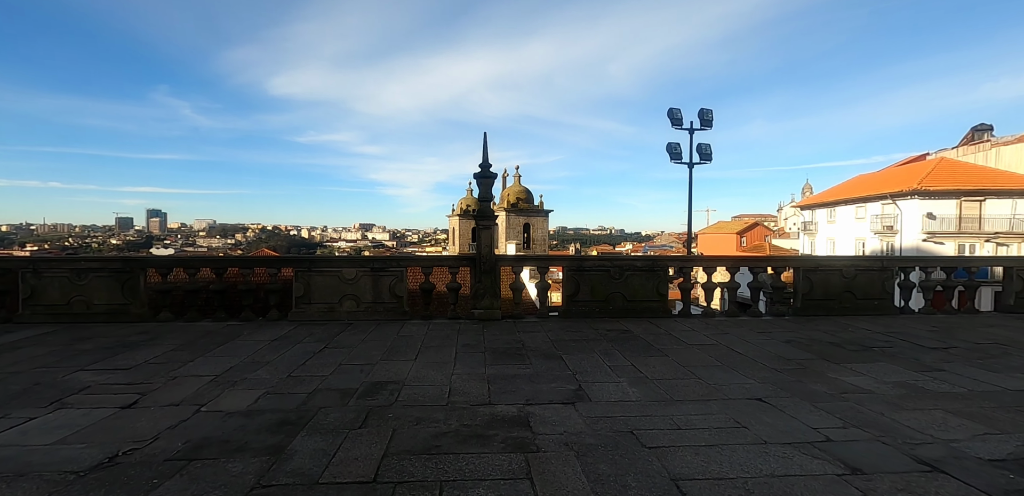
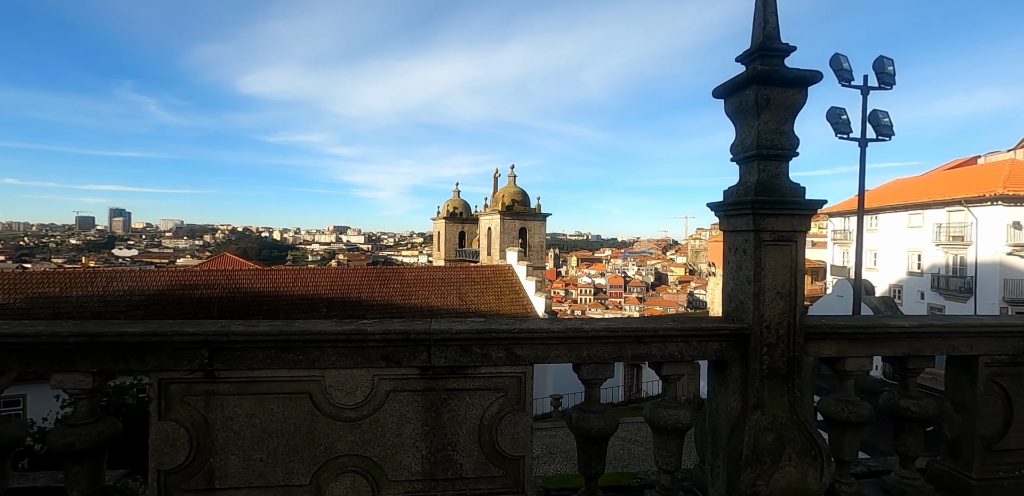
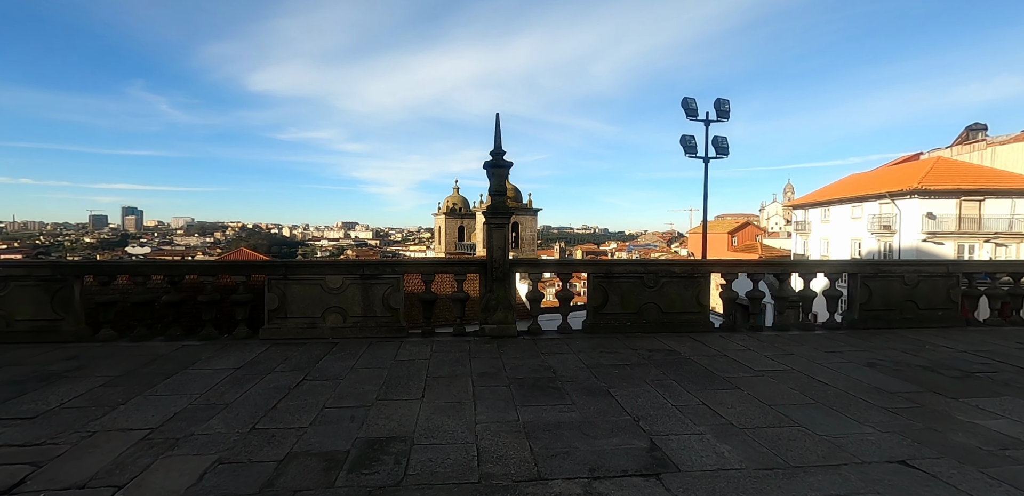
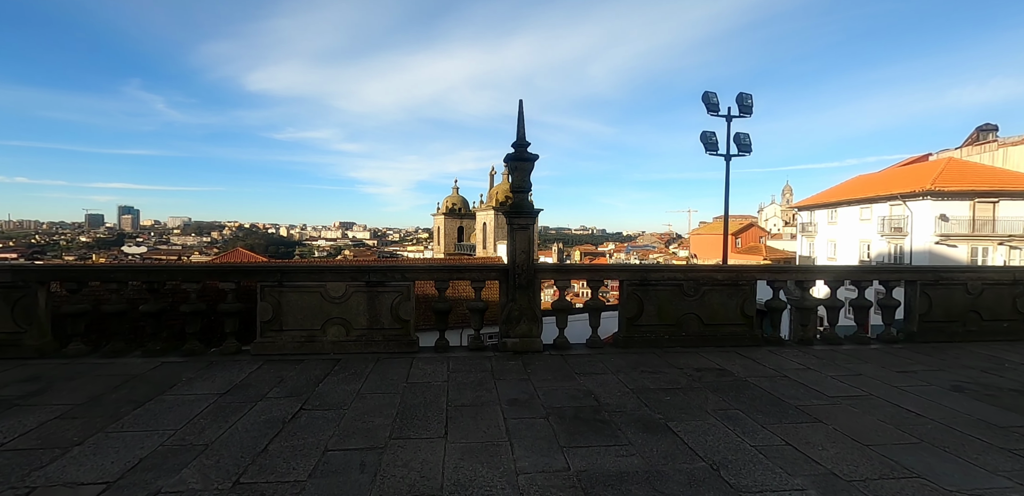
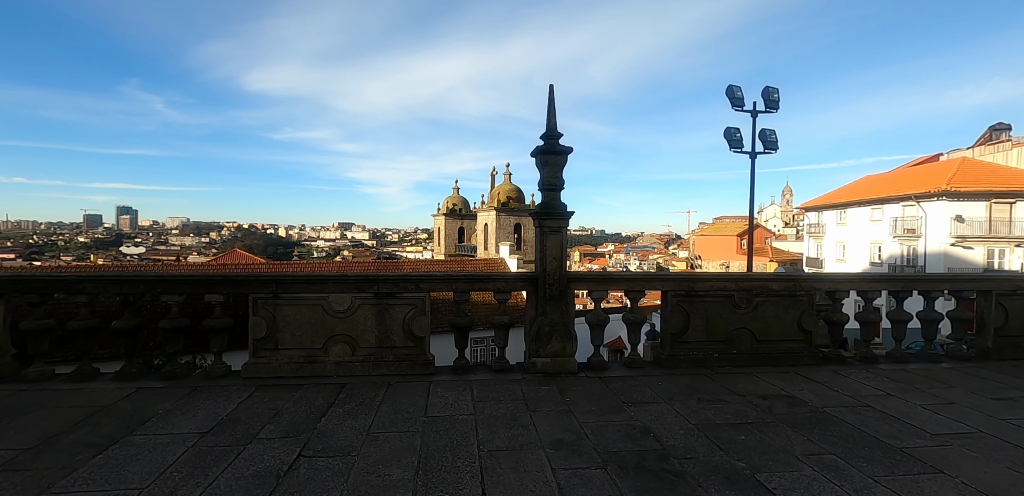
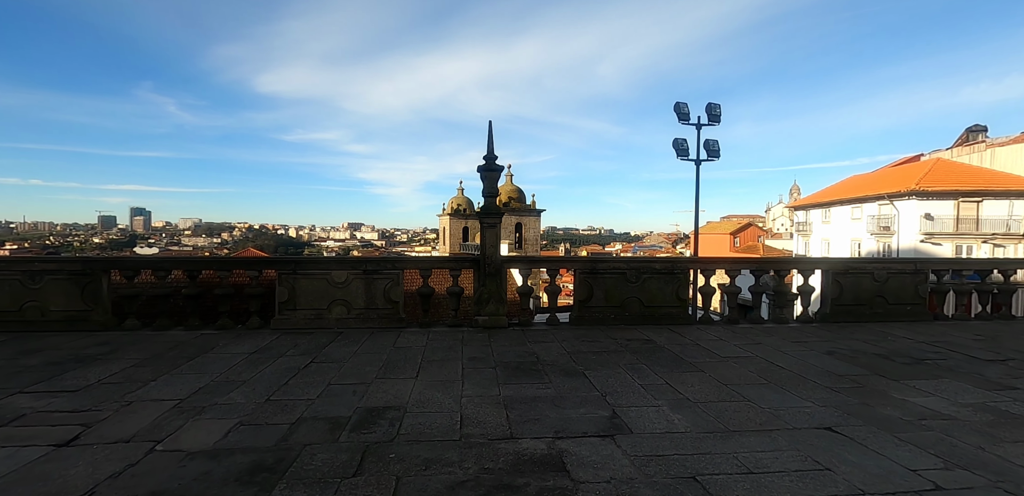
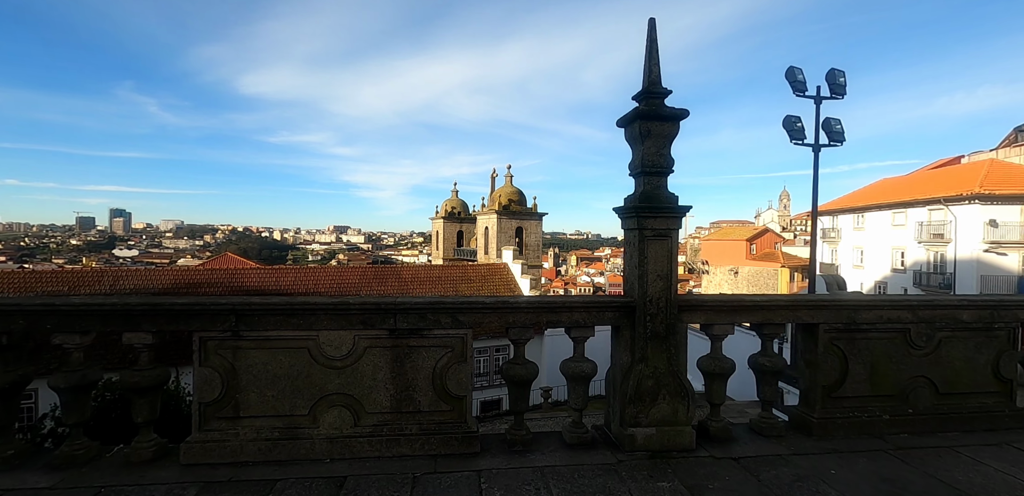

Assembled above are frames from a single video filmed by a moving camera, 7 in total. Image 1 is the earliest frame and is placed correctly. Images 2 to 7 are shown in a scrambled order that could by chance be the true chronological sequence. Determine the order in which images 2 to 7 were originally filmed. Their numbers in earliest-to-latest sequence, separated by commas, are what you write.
6, 3, 4, 5, 7, 2
